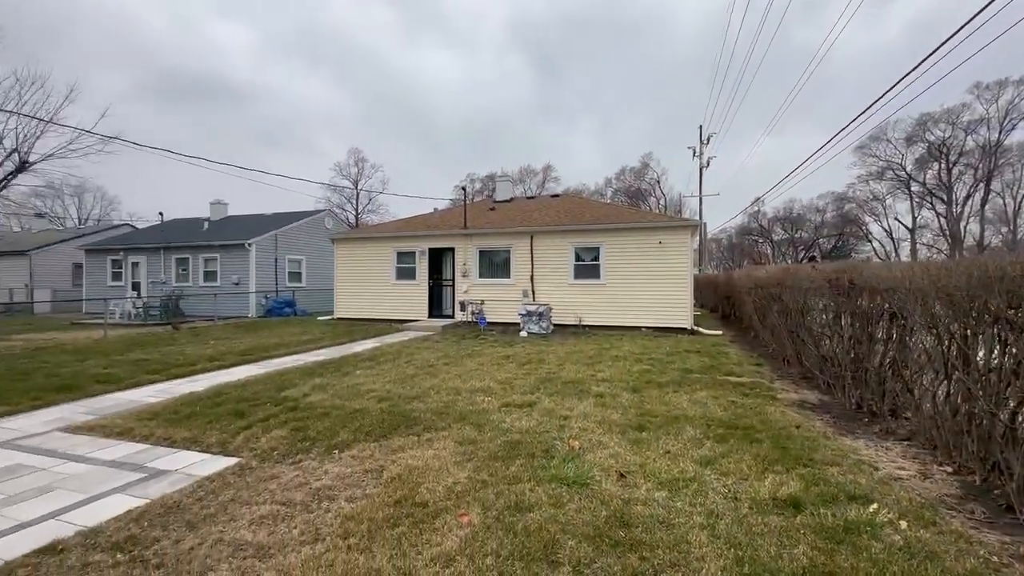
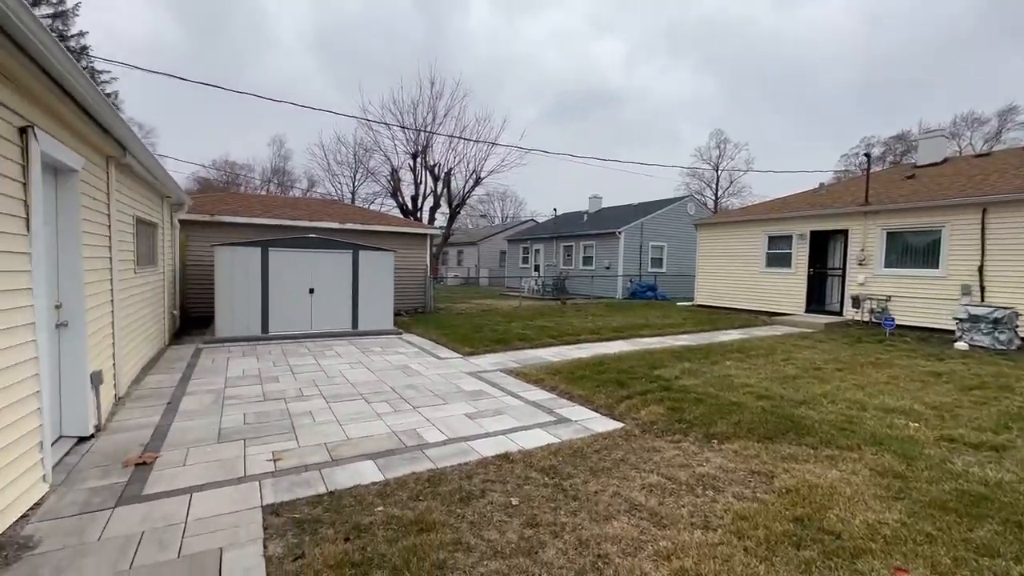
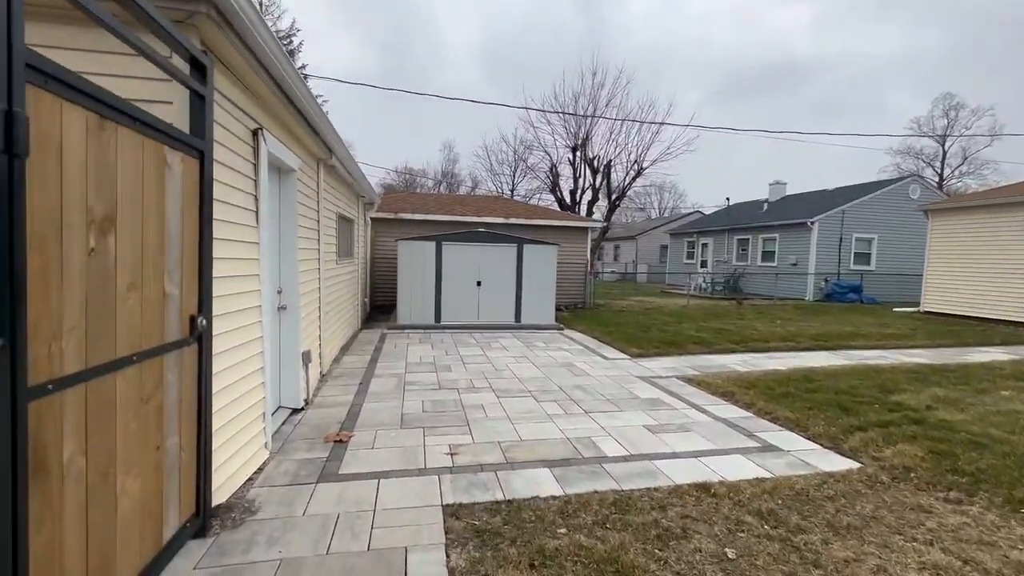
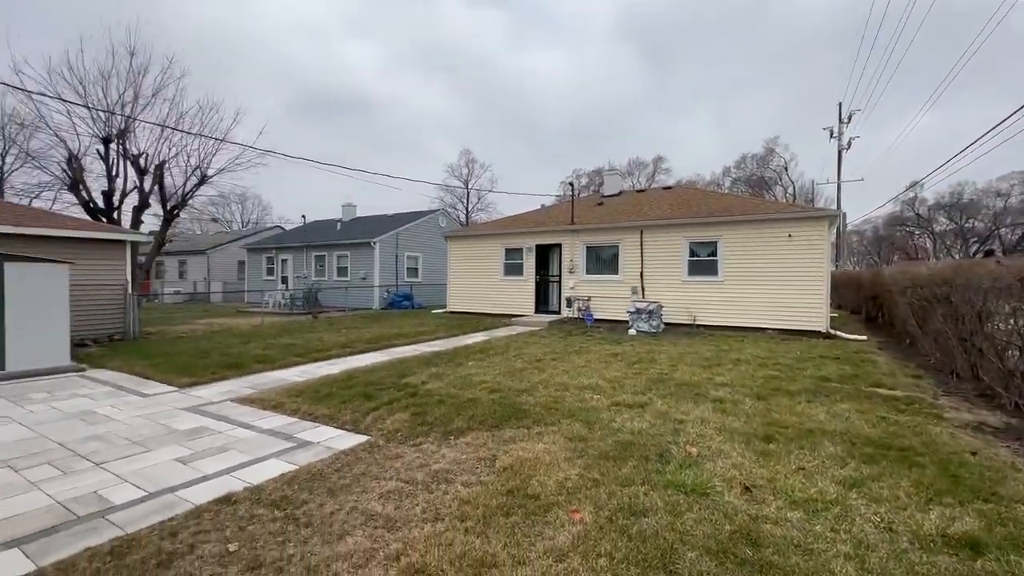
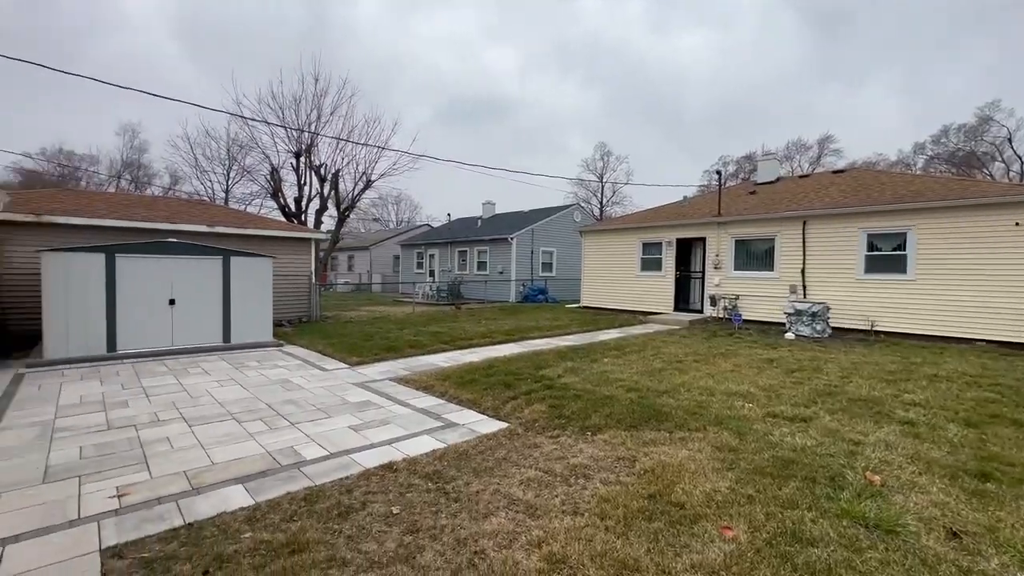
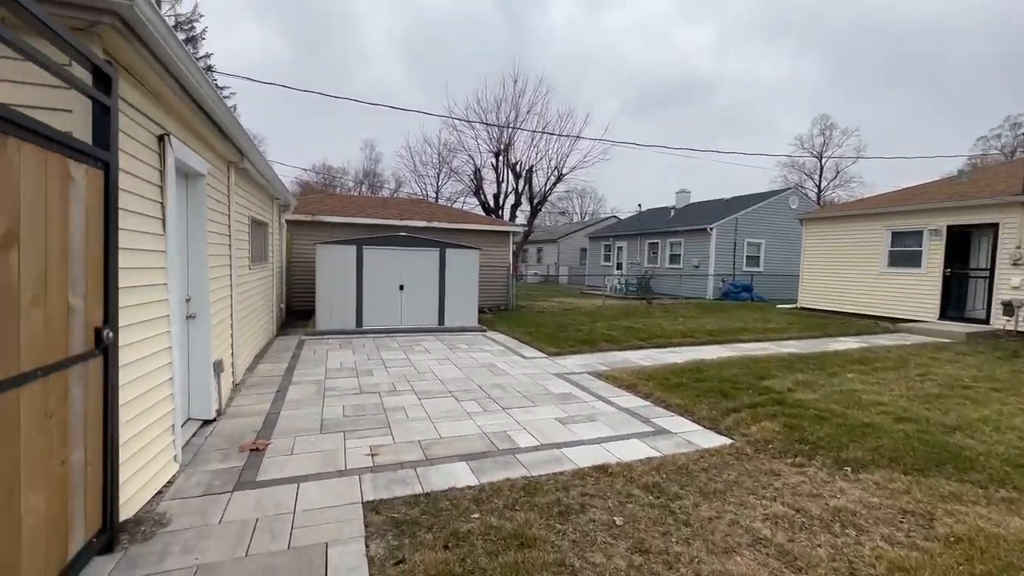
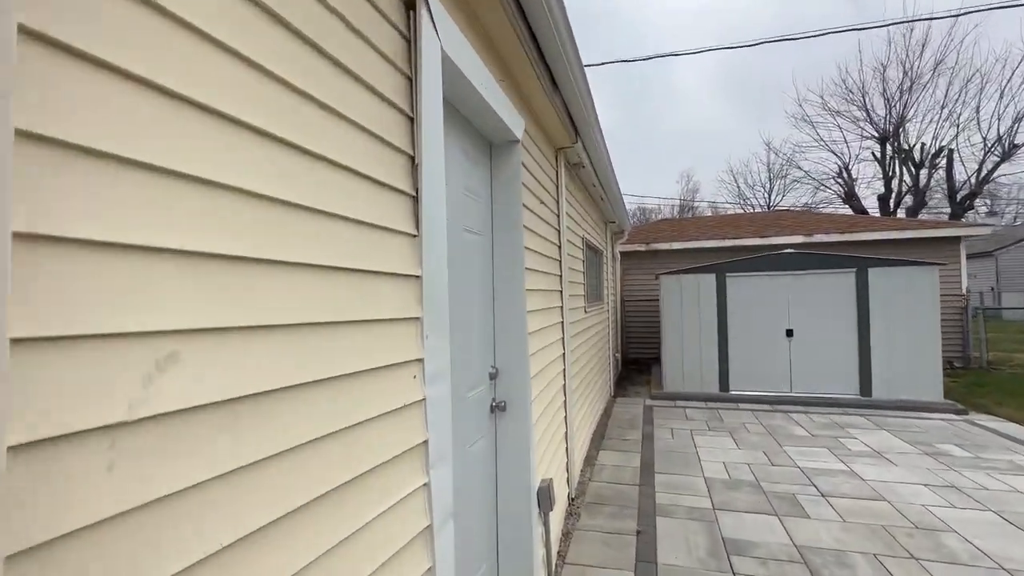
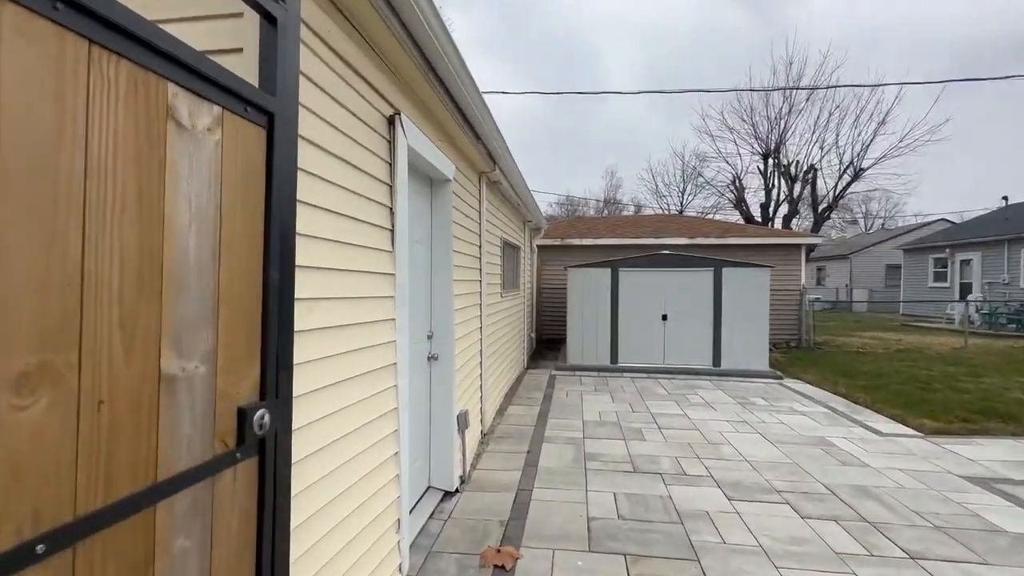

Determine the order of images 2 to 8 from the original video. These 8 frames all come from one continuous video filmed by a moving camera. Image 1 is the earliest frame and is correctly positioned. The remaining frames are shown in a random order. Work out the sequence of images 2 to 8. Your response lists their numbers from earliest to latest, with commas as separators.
4, 5, 2, 6, 3, 8, 7
